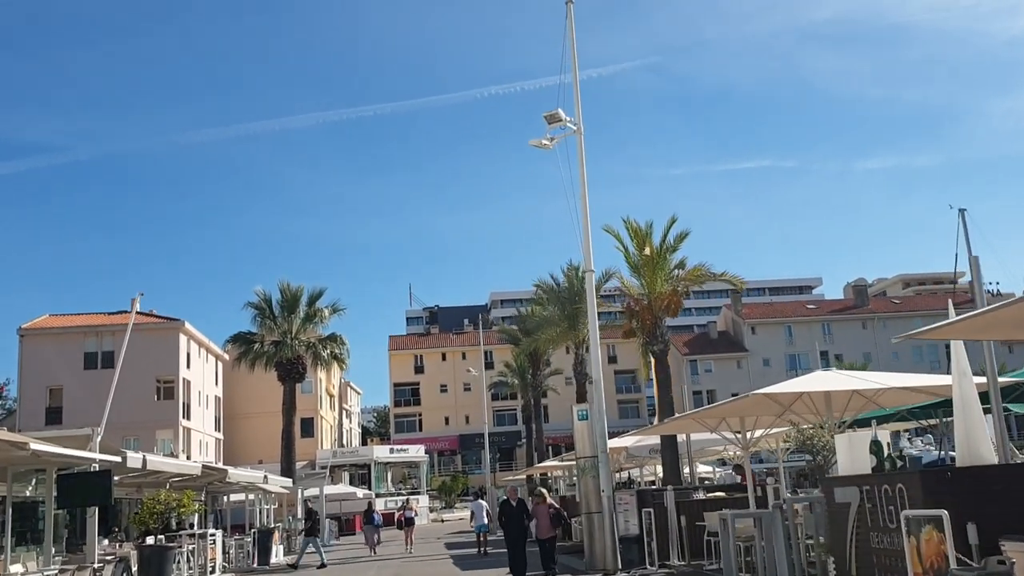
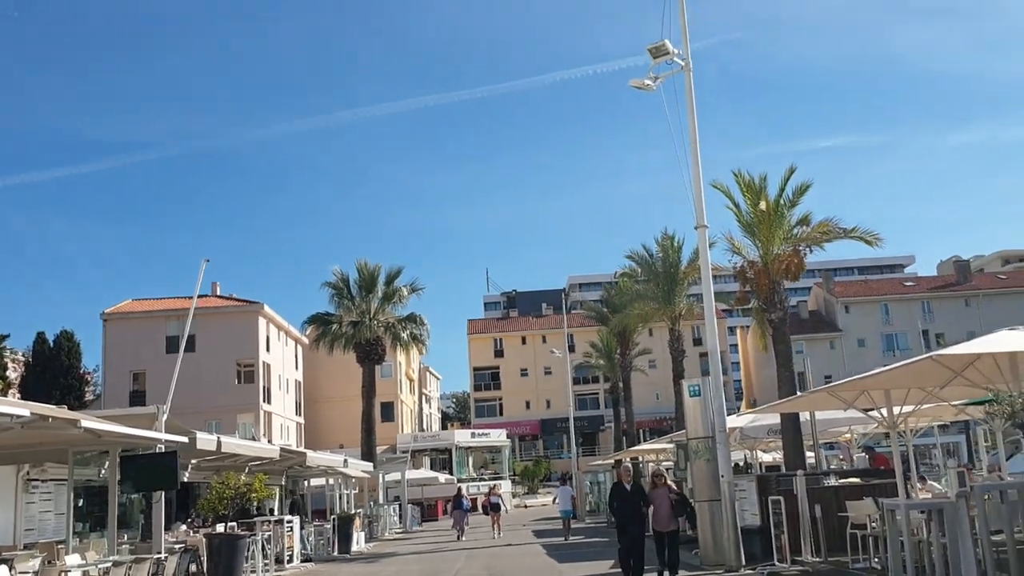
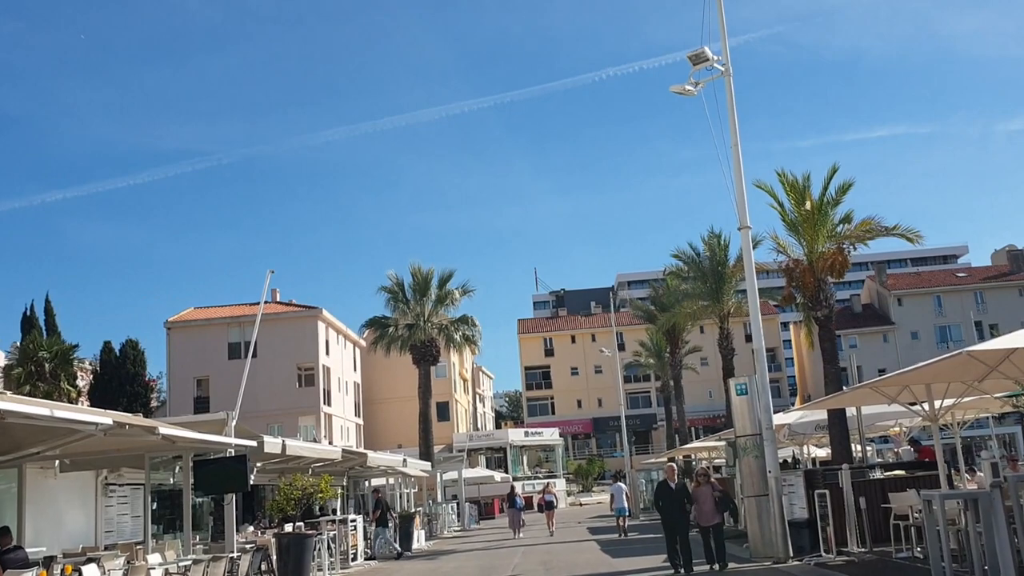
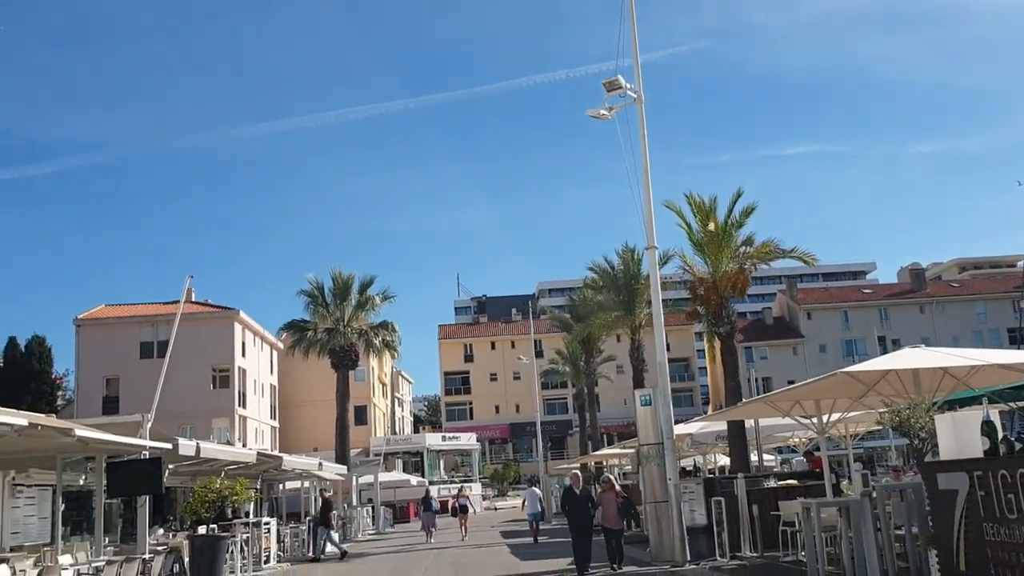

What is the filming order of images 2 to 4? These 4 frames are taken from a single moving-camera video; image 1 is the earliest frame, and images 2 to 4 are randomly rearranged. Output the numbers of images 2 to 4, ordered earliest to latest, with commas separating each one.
4, 3, 2
